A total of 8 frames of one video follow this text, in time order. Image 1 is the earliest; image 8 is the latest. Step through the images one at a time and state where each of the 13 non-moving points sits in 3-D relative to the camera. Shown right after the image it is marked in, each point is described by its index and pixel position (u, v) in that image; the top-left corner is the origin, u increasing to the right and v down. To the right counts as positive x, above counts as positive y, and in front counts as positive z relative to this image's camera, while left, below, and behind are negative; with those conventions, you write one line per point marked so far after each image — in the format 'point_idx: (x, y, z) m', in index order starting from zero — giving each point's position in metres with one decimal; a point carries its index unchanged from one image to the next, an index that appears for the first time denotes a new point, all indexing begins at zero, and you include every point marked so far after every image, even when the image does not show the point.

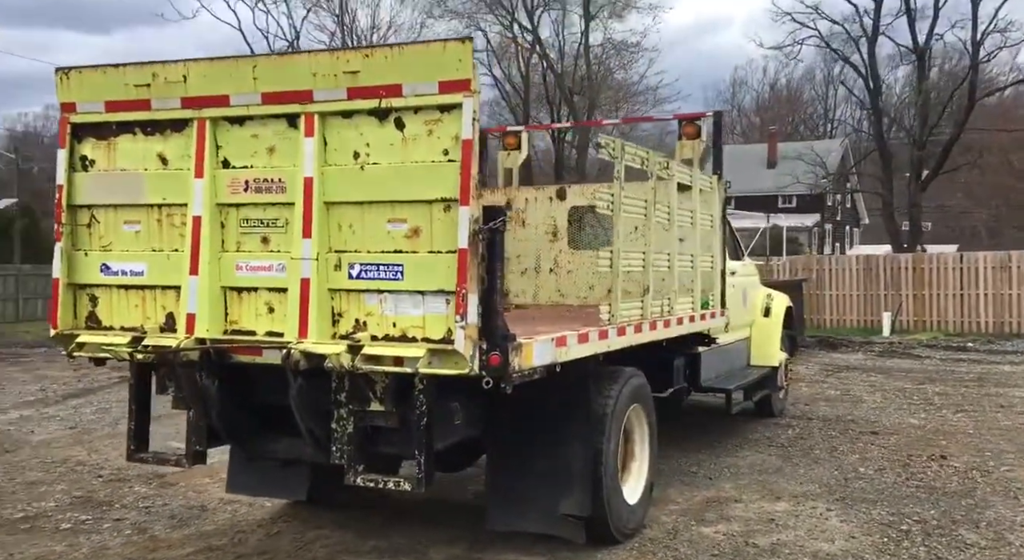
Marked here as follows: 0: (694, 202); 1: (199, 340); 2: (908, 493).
0: (+1.3, +0.6, +7.6) m
1: (-1.5, -0.3, +4.8) m
2: (+2.9, -1.5, +7.5) m
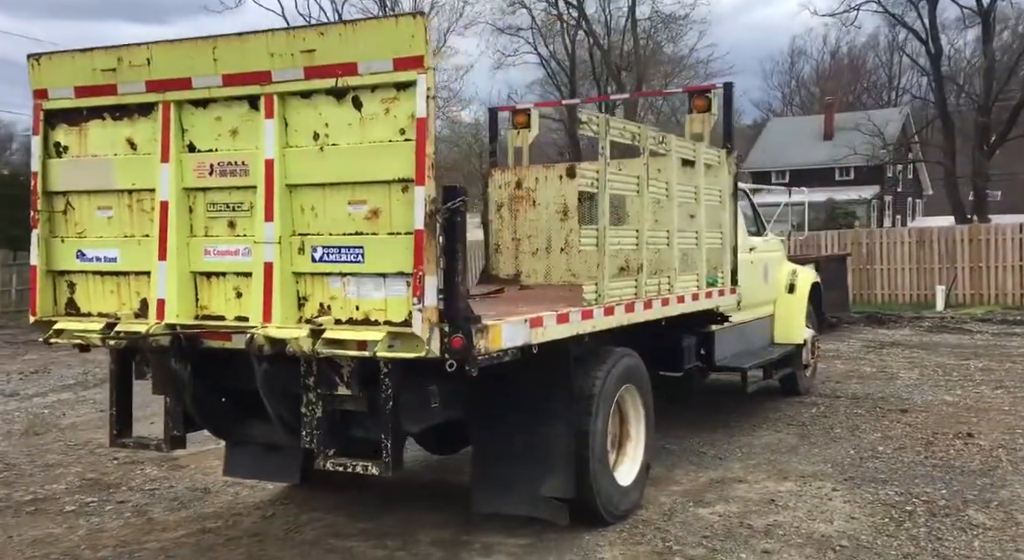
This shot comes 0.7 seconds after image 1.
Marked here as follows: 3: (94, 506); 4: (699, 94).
0: (+1.3, +0.7, +7.4) m
1: (-1.6, -0.2, +4.9) m
2: (+2.9, -1.3, +7.2) m
3: (-2.7, -1.5, +6.6) m
4: (+1.5, +1.5, +8.3) m
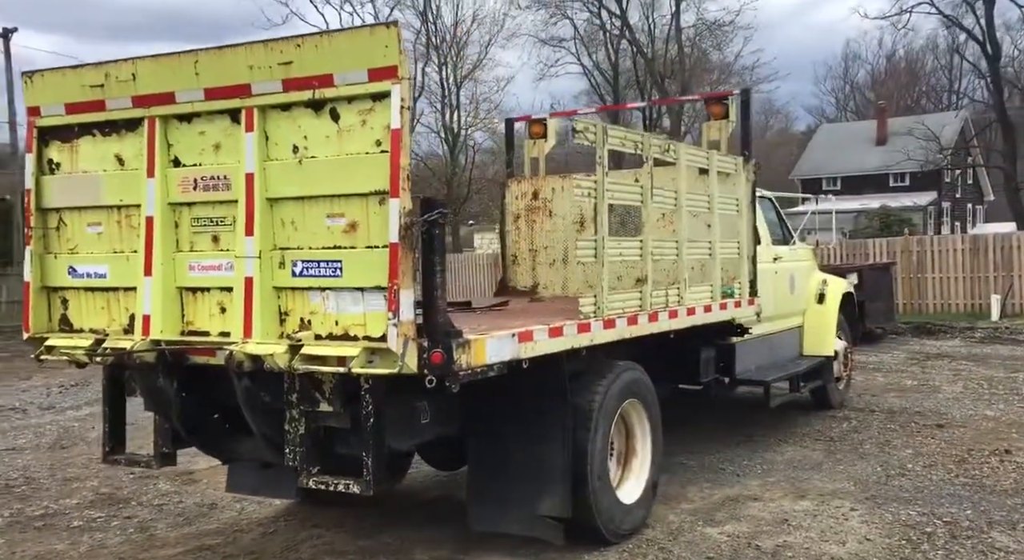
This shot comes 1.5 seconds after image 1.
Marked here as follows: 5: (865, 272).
0: (+1.4, +0.7, +7.3) m
1: (-1.7, -0.3, +4.8) m
2: (+3.0, -1.4, +7.0) m
3: (-2.7, -1.6, +6.6) m
4: (+1.6, +1.4, +8.1) m
5: (+6.2, +0.1, +18.2) m
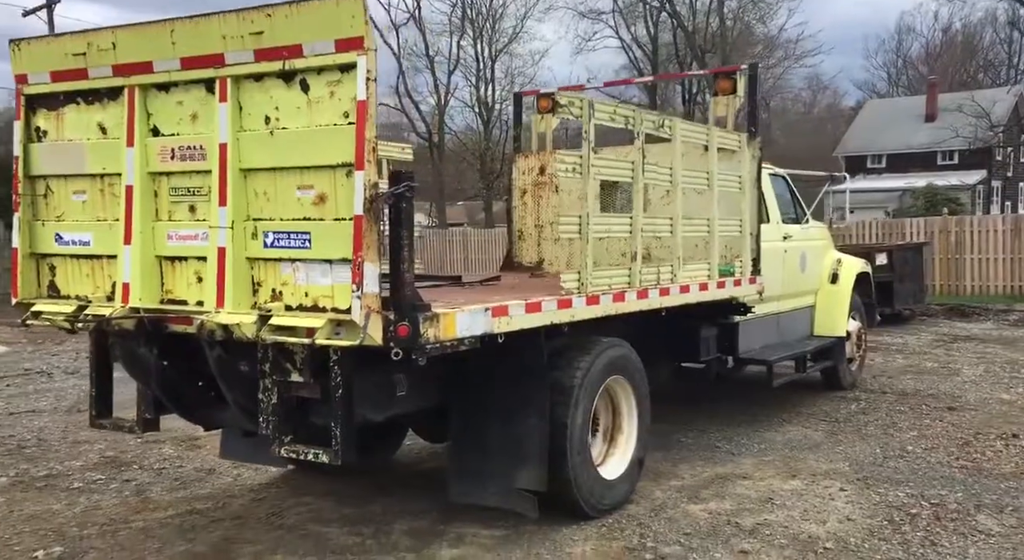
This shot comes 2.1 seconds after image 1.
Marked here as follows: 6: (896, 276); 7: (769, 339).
0: (+1.4, +0.8, +7.2) m
1: (-1.8, -0.1, +4.9) m
2: (+2.9, -1.3, +6.9) m
3: (-2.7, -1.3, +6.8) m
4: (+1.6, +1.6, +8.0) m
5: (+6.7, +0.5, +17.9) m
6: (+6.6, +0.1, +17.7) m
7: (+2.2, -0.5, +8.9) m
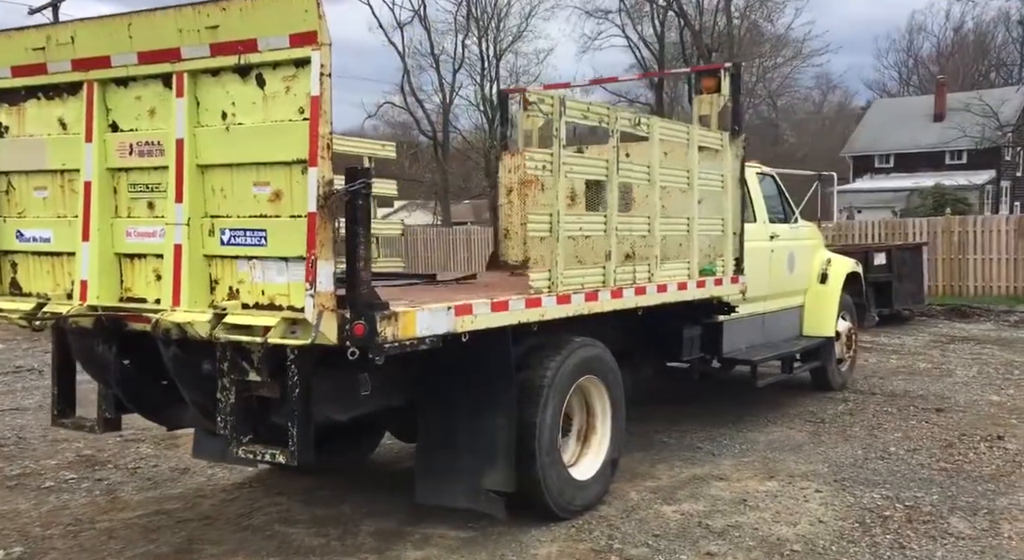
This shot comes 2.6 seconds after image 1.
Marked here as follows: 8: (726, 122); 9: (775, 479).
0: (+1.2, +0.8, +7.1) m
1: (-2.0, -0.1, +4.8) m
2: (+2.7, -1.3, +6.8) m
3: (-2.9, -1.3, +6.7) m
4: (+1.5, +1.6, +7.9) m
5: (+6.6, +0.5, +17.8) m
6: (+6.5, +0.1, +17.6) m
7: (+2.1, -0.5, +8.8) m
8: (+1.6, +1.2, +7.8) m
9: (+1.7, -1.3, +6.6) m
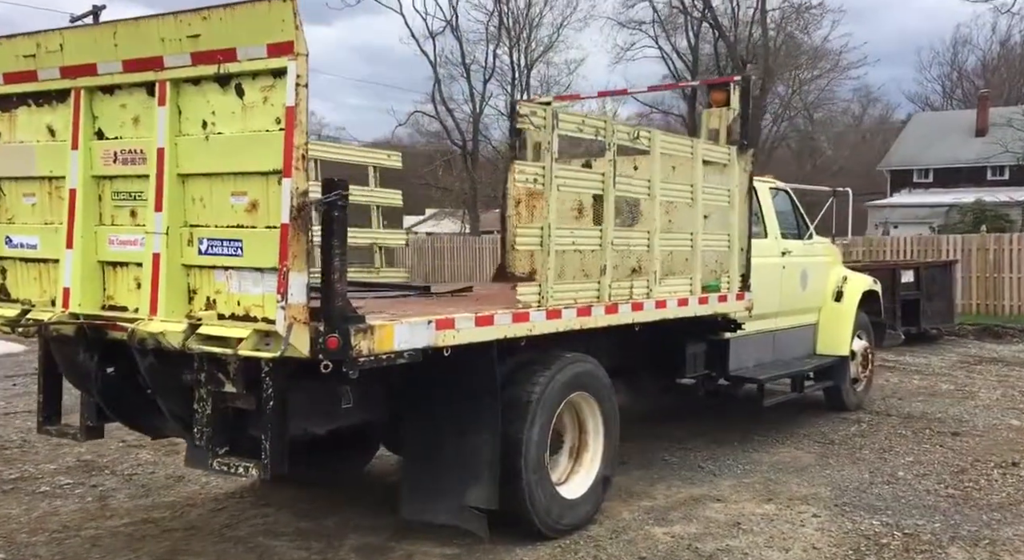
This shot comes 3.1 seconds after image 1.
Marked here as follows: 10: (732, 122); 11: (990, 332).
0: (+1.3, +0.7, +7.0) m
1: (-2.1, -0.2, +4.8) m
2: (+2.7, -1.4, +6.6) m
3: (-2.9, -1.4, +6.7) m
4: (+1.5, +1.5, +7.8) m
5: (+7.0, +0.2, +17.5) m
6: (+6.9, -0.2, +17.3) m
7: (+2.1, -0.6, +8.7) m
8: (+1.7, +1.1, +7.7) m
9: (+1.6, -1.4, +6.4) m
10: (+1.7, +1.2, +7.7) m
11: (+8.6, -0.9, +18.8) m
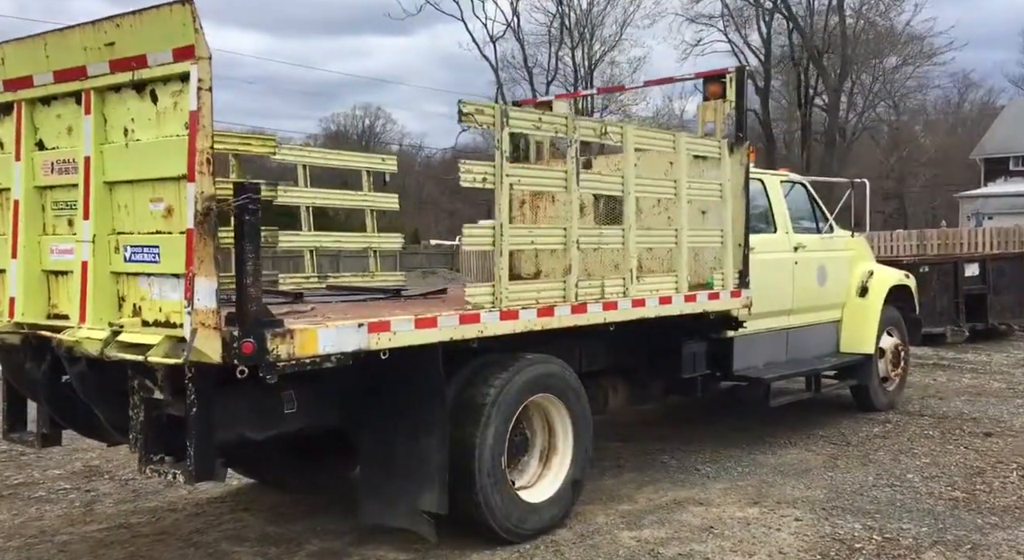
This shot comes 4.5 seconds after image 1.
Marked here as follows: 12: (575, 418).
0: (+1.1, +0.7, +6.8) m
1: (-2.4, -0.2, +4.9) m
2: (+2.6, -1.4, +6.3) m
3: (-3.0, -1.4, +6.9) m
4: (+1.5, +1.5, +7.6) m
5: (+7.7, +0.3, +16.7) m
6: (+7.6, -0.1, +16.5) m
7: (+2.1, -0.6, +8.4) m
8: (+1.6, +1.1, +7.4) m
9: (+1.5, -1.4, +6.2) m
10: (+1.6, +1.2, +7.5) m
11: (+9.5, -0.8, +17.9) m
12: (+0.4, -0.8, +5.9) m
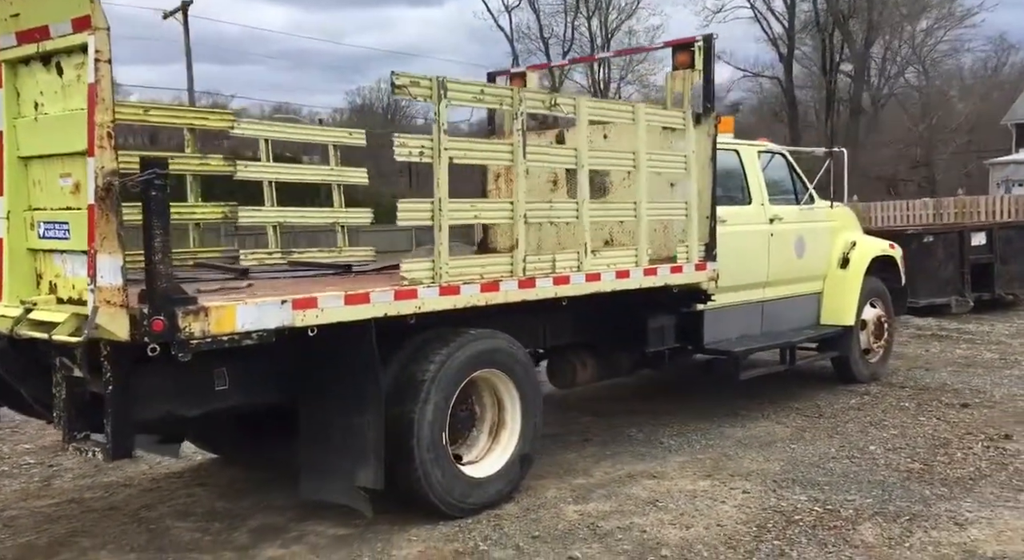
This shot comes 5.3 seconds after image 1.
0: (+0.8, +0.9, +6.6) m
1: (-2.7, -0.1, +4.9) m
2: (+2.3, -1.2, +6.1) m
3: (-3.3, -1.3, +6.9) m
4: (+1.2, +1.7, +7.4) m
5: (+7.7, +0.8, +16.4) m
6: (+7.6, +0.4, +16.2) m
7: (+1.9, -0.4, +8.2) m
8: (+1.3, +1.3, +7.3) m
9: (+1.2, -1.2, +6.1) m
10: (+1.3, +1.4, +7.3) m
11: (+9.5, -0.3, +17.5) m
12: (+0.1, -0.6, +5.8) m
